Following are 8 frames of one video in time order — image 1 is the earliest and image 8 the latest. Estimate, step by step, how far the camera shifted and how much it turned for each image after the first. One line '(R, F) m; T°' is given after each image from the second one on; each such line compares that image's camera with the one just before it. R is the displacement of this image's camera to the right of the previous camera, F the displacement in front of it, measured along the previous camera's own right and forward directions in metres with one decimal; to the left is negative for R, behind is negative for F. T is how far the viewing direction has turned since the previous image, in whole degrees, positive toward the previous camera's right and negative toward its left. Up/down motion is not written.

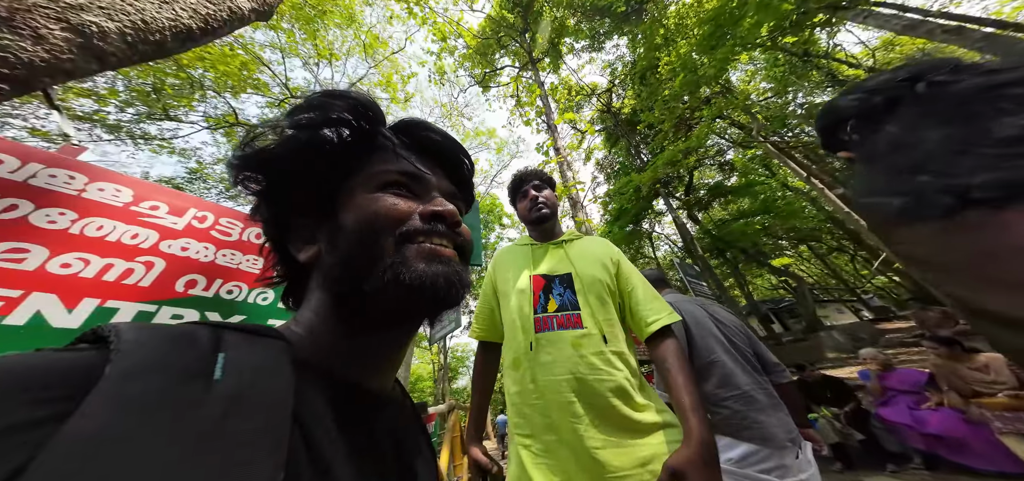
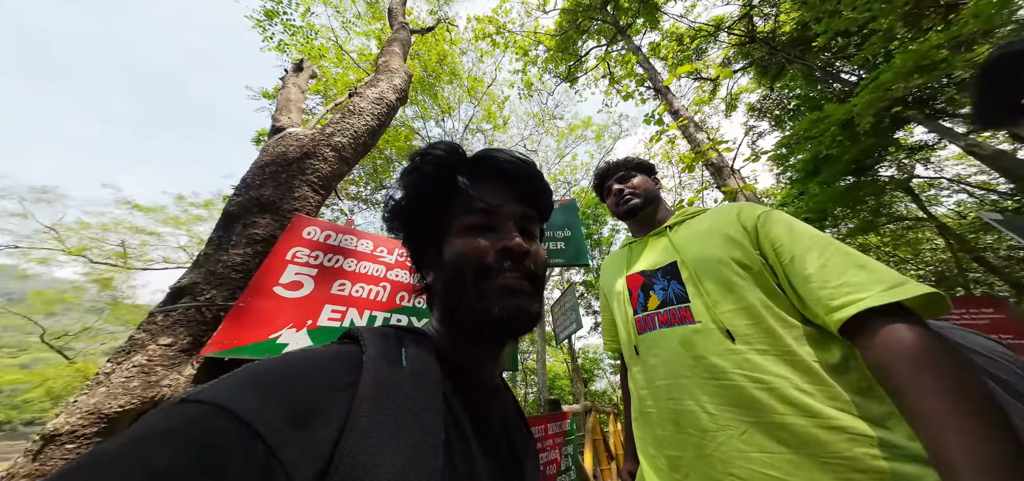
(+0.4, +0.1) m; -26°
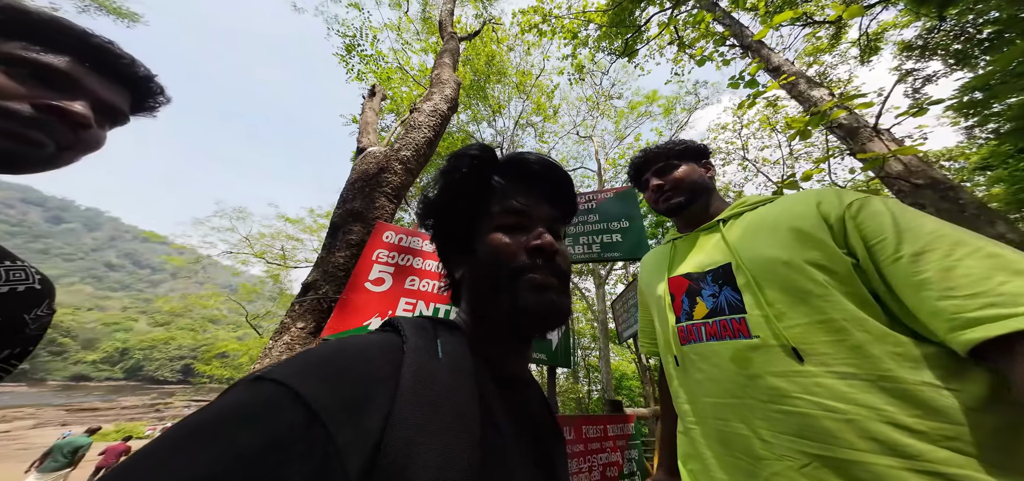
(+0.3, +0.1) m; -13°
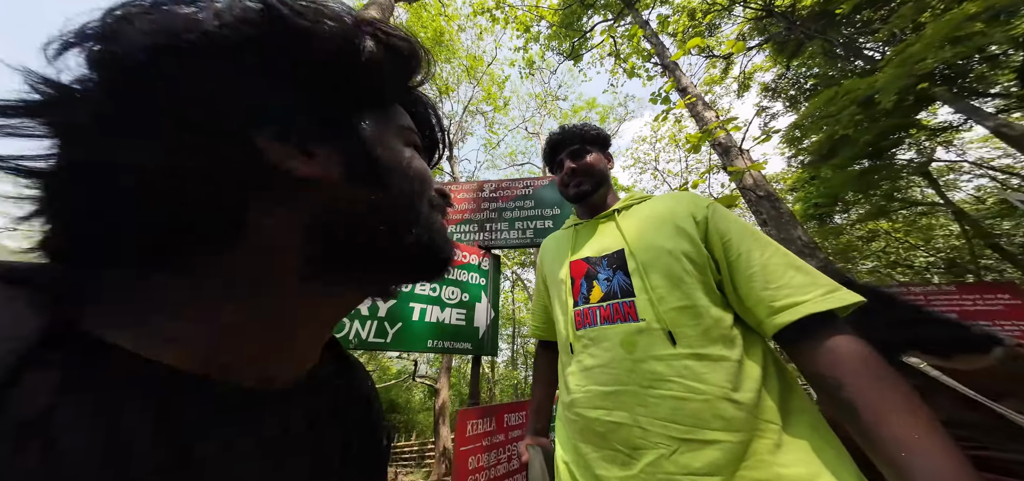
(+0.2, +0.1) m; +11°
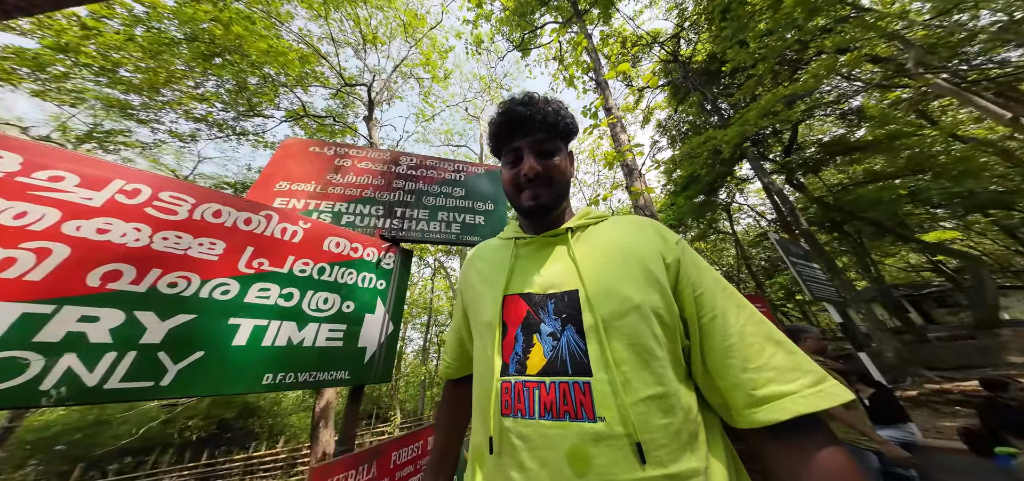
(0.0, +0.5) m; +16°
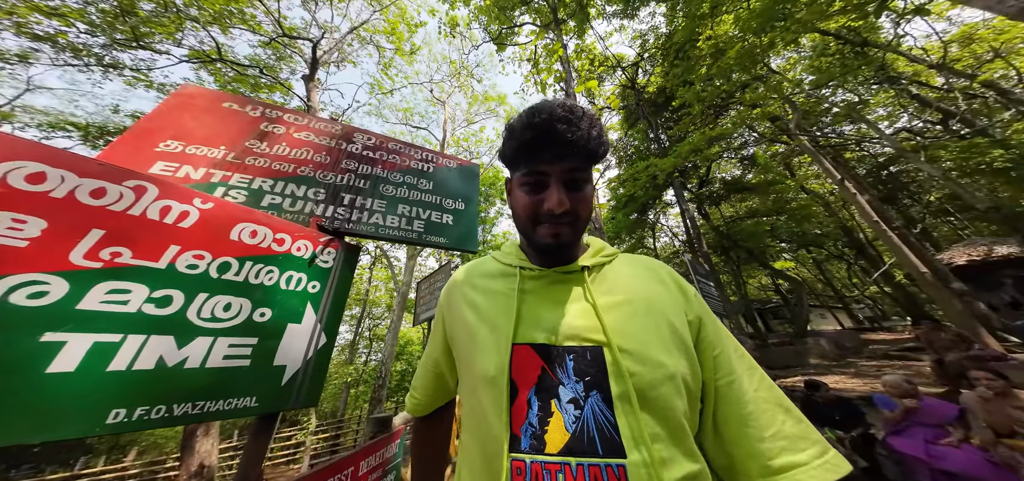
(-0.2, +0.3) m; +11°
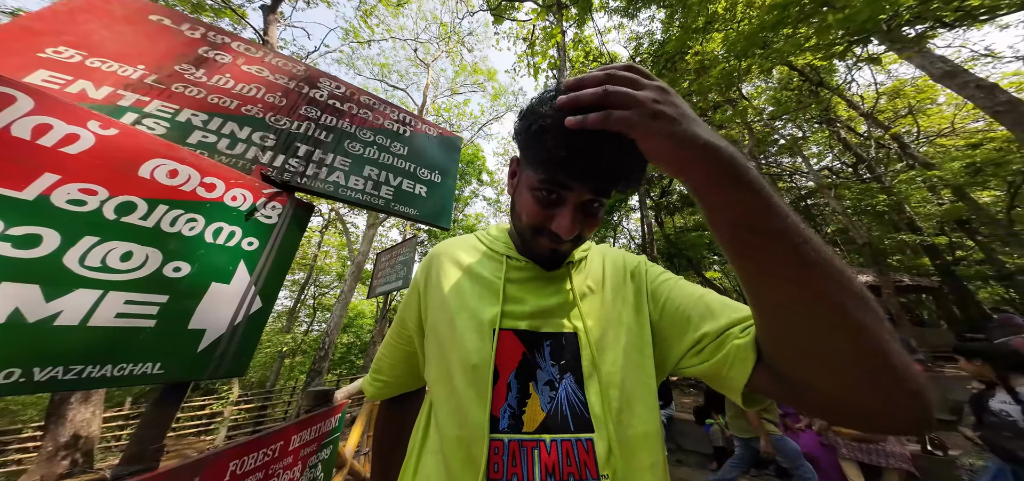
(0.0, +0.1) m; +6°
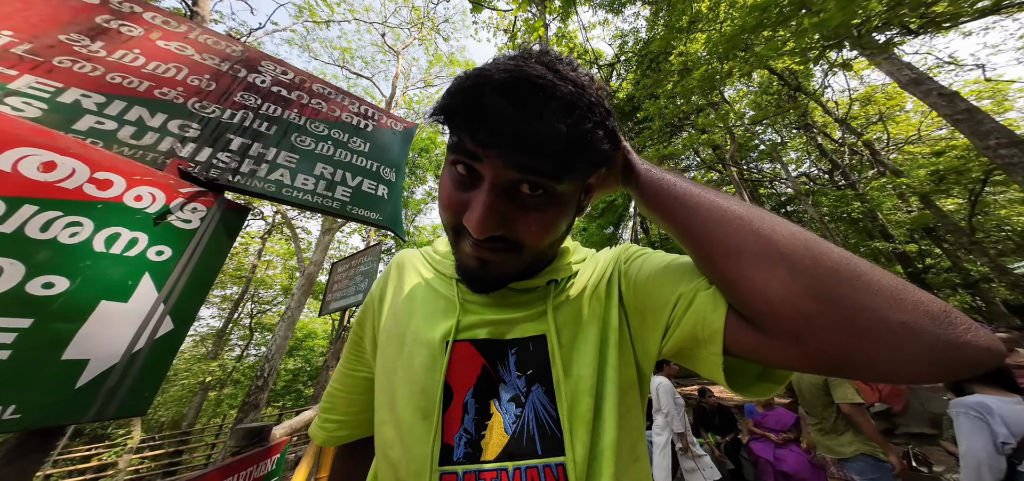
(+0.1, +0.2) m; +3°
